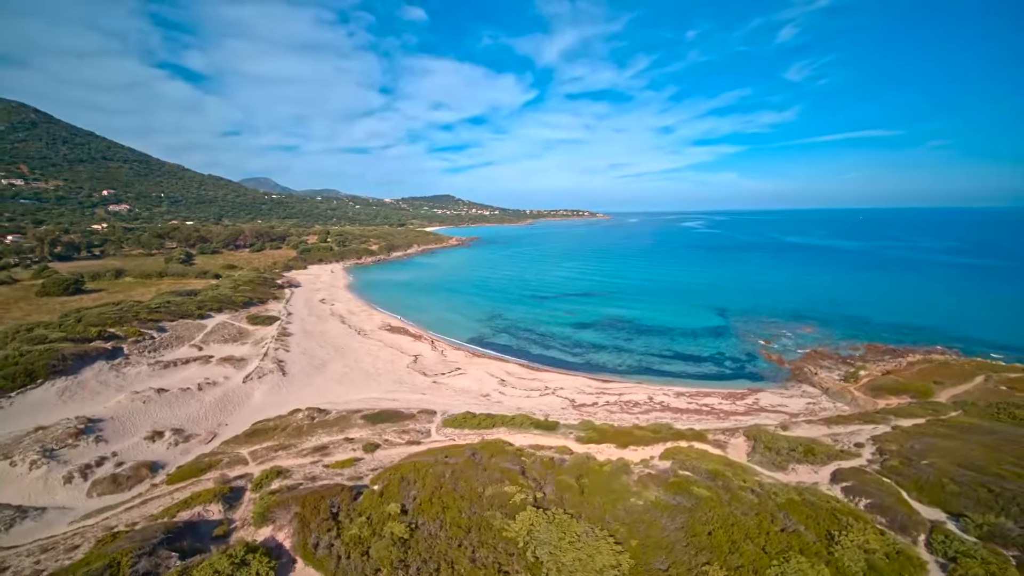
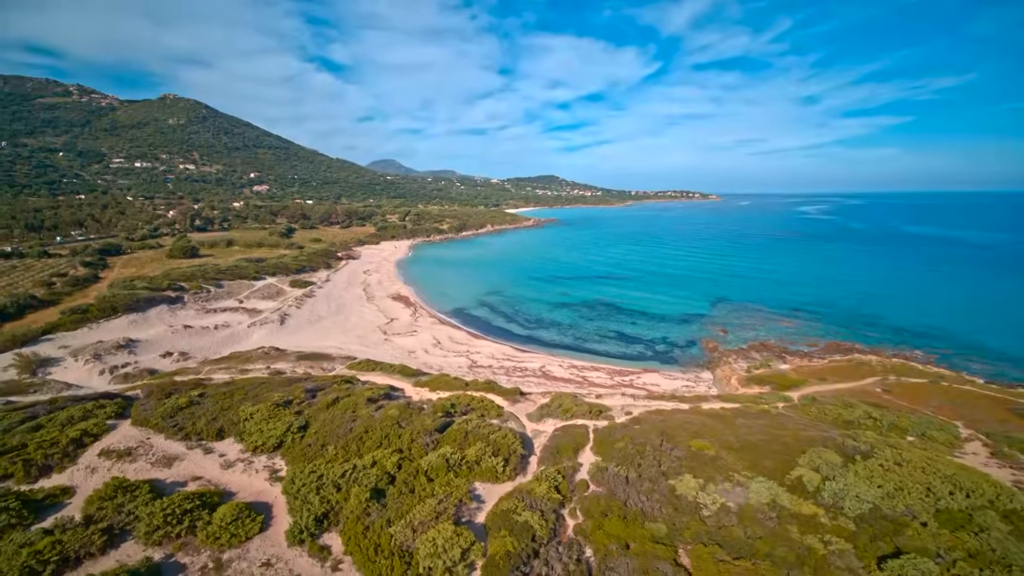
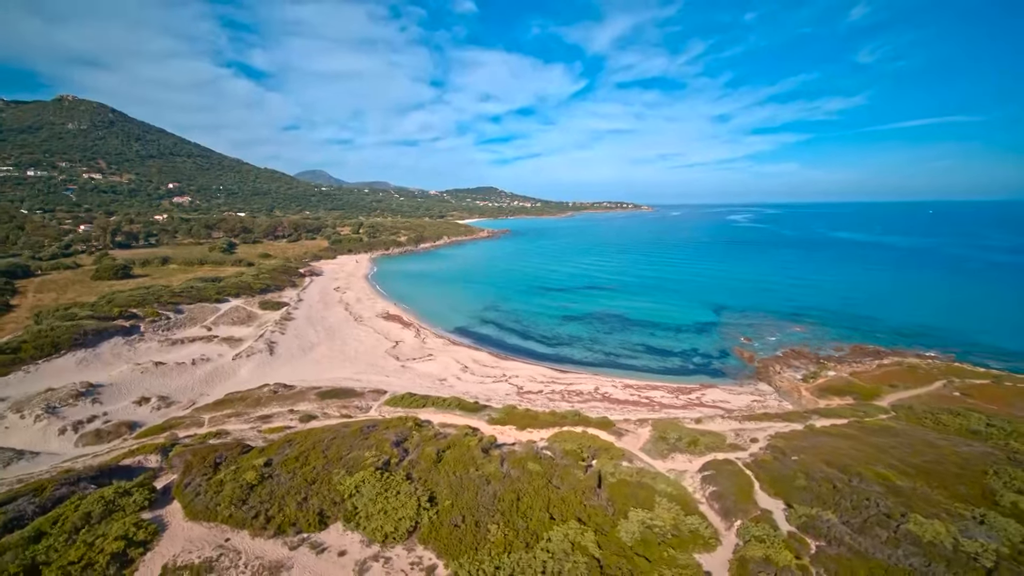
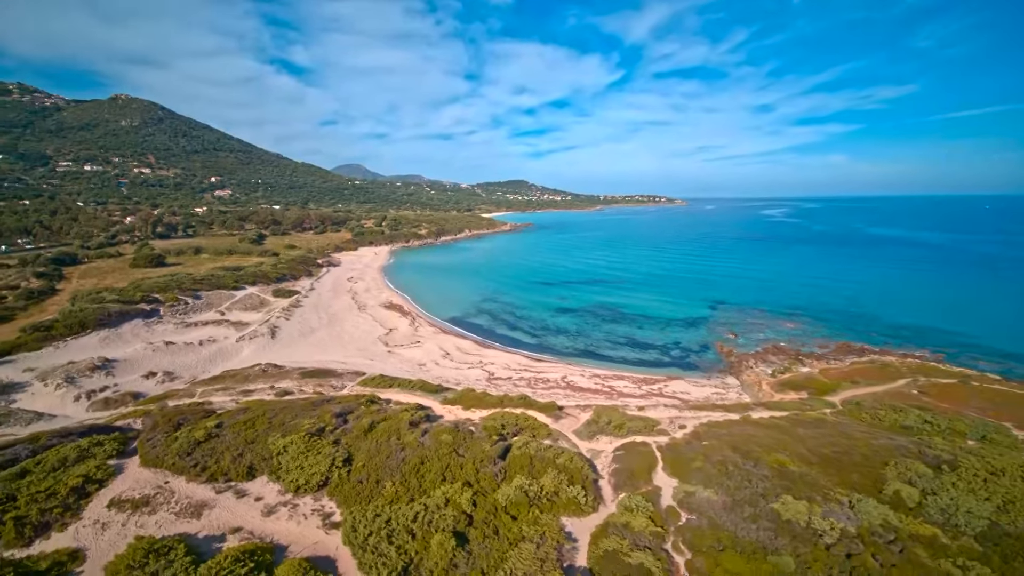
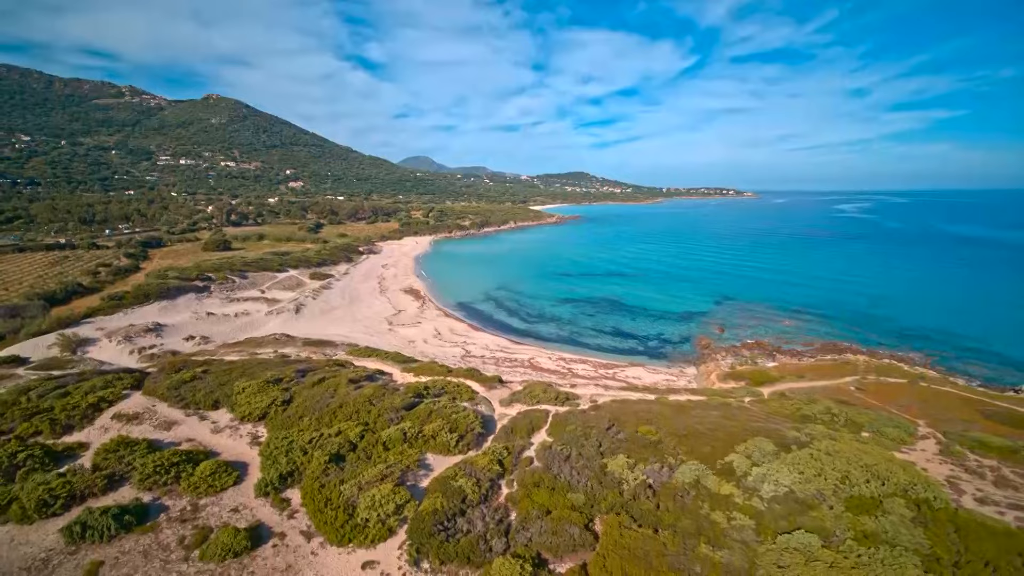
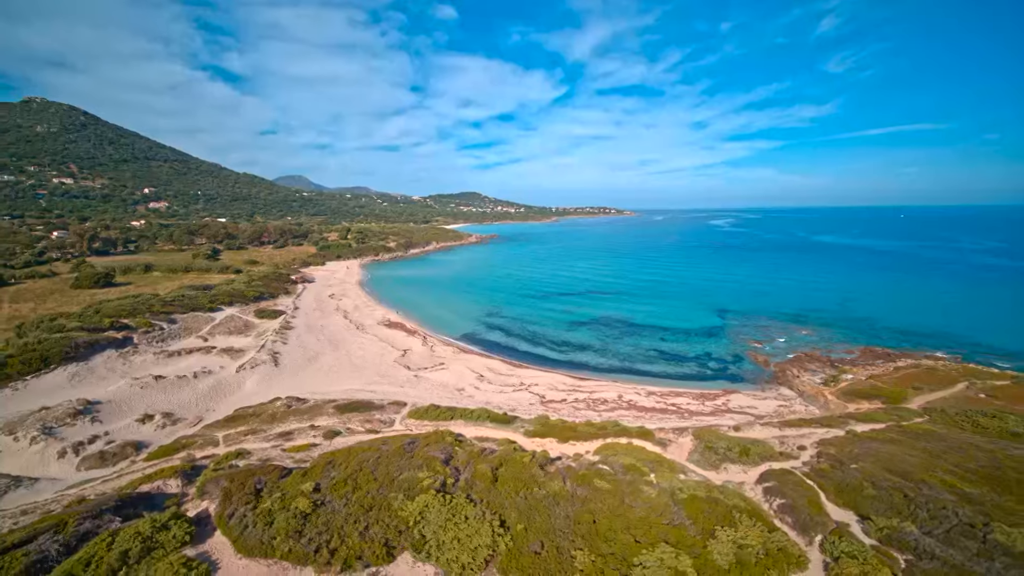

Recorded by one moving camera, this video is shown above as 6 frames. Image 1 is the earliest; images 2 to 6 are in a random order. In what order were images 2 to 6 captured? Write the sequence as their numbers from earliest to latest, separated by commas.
6, 3, 4, 2, 5
